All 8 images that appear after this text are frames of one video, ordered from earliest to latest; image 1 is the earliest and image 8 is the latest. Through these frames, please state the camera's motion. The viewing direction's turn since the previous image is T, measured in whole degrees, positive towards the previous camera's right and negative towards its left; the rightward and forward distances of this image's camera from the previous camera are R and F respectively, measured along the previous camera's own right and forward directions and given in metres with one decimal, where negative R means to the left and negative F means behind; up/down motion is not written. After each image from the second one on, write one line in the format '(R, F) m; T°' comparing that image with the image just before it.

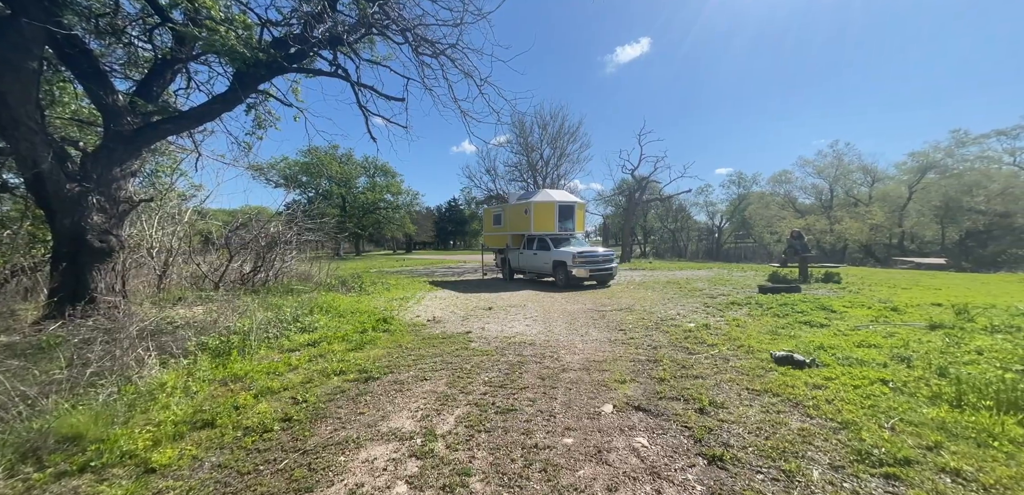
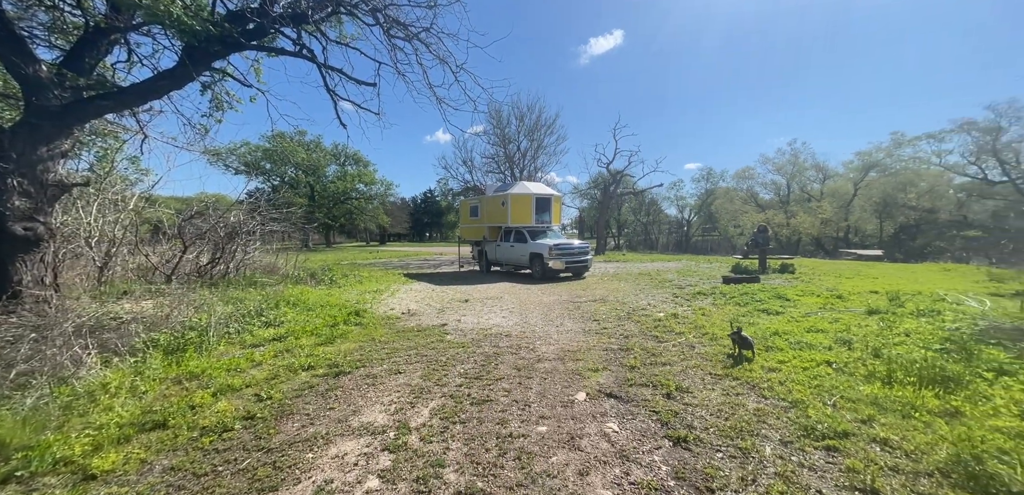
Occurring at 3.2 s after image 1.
(0.0, 0.0) m; +4°
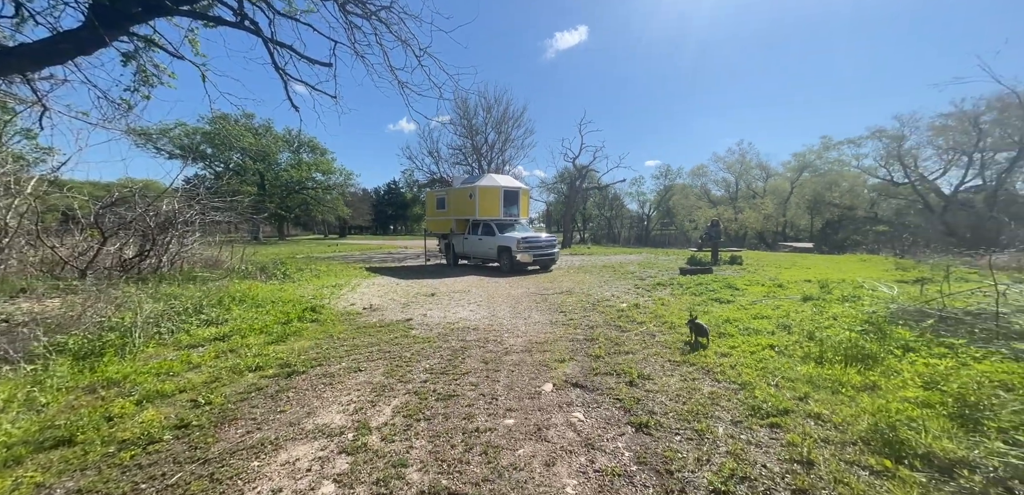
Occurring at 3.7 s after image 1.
(0.0, 0.0) m; +5°
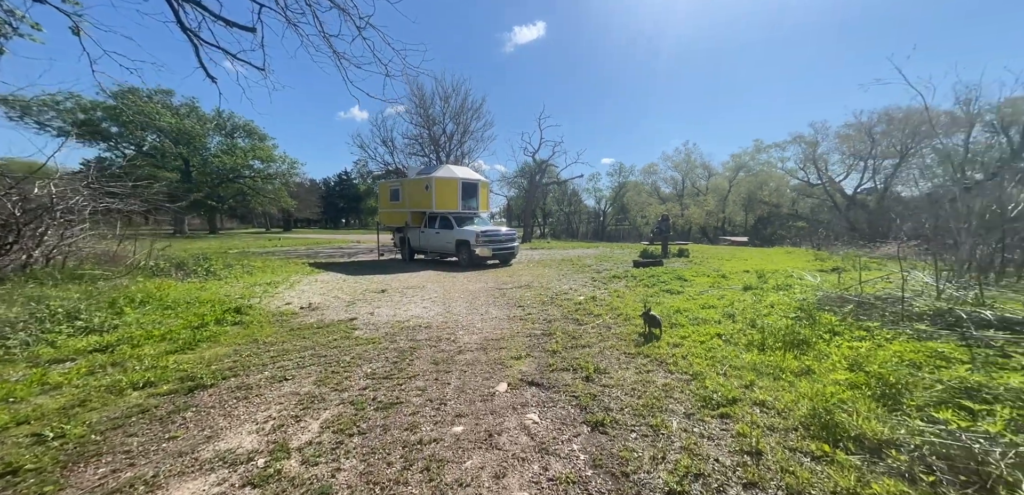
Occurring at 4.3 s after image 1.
(0.0, +0.1) m; +6°
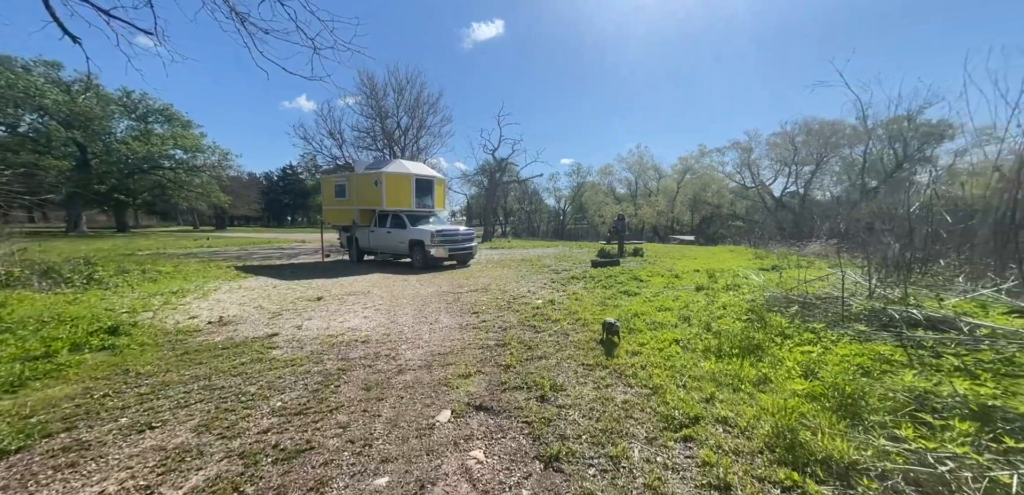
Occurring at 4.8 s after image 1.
(+0.1, +0.2) m; +6°
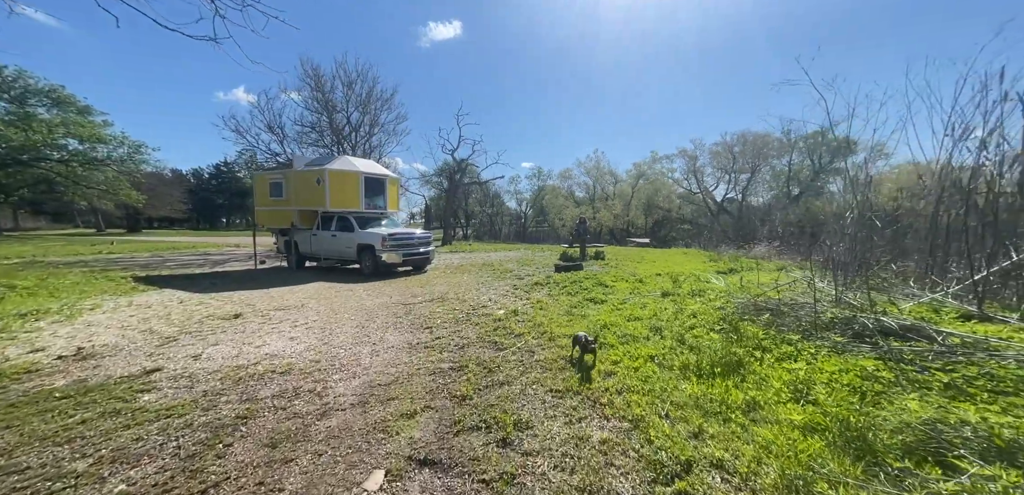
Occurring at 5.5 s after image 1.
(0.0, +0.4) m; +6°
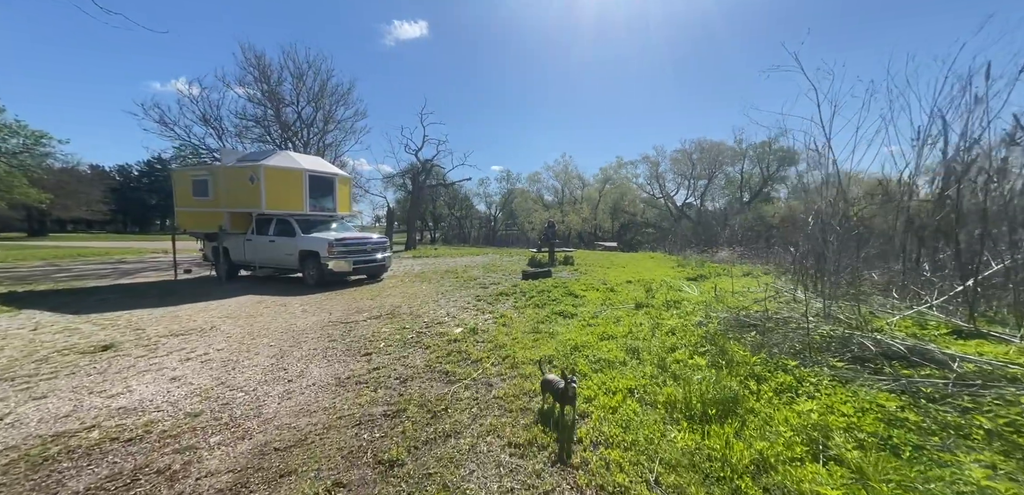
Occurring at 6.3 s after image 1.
(+0.1, +0.5) m; +5°
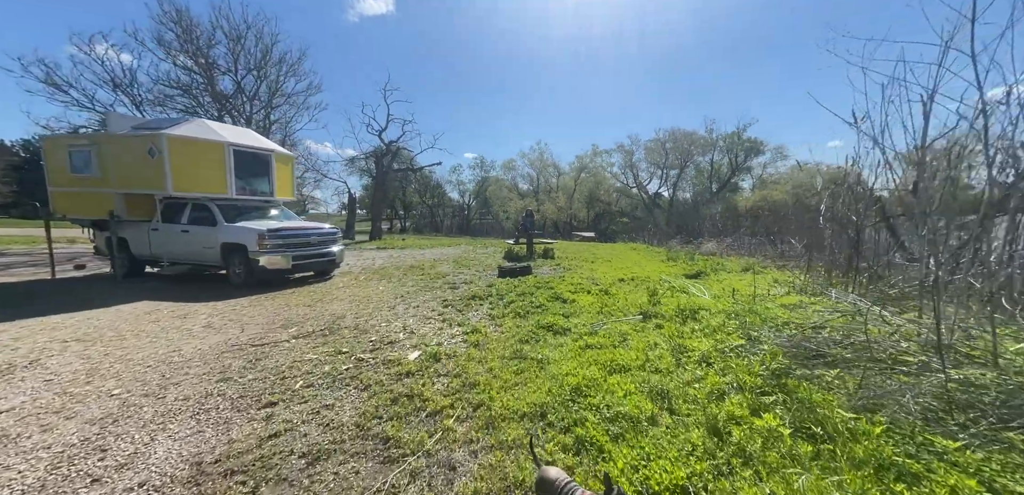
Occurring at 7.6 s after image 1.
(0.0, +0.9) m; +4°
